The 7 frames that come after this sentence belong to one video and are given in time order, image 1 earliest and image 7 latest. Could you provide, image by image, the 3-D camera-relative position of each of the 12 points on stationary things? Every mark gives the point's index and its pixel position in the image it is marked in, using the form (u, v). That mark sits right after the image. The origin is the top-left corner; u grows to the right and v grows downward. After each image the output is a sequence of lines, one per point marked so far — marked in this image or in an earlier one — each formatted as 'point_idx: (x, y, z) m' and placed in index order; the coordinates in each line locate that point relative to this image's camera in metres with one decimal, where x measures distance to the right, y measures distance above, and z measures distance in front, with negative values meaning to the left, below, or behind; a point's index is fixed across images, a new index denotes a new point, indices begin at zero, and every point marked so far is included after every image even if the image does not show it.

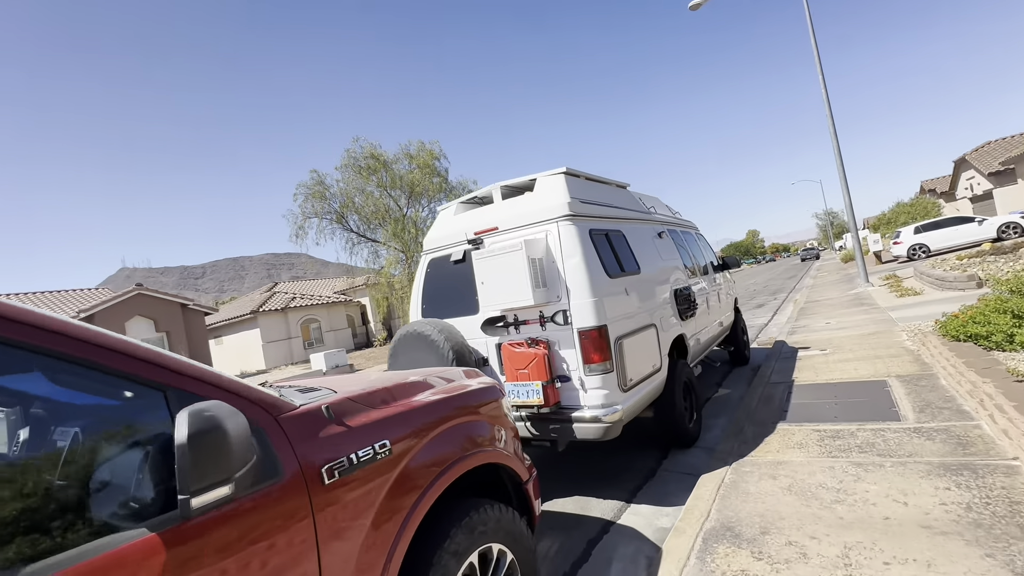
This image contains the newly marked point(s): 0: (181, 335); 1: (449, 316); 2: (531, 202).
0: (-13.5, -1.9, +19.4) m
1: (-0.6, -0.3, +4.4) m
2: (+0.2, +0.7, +4.1) m
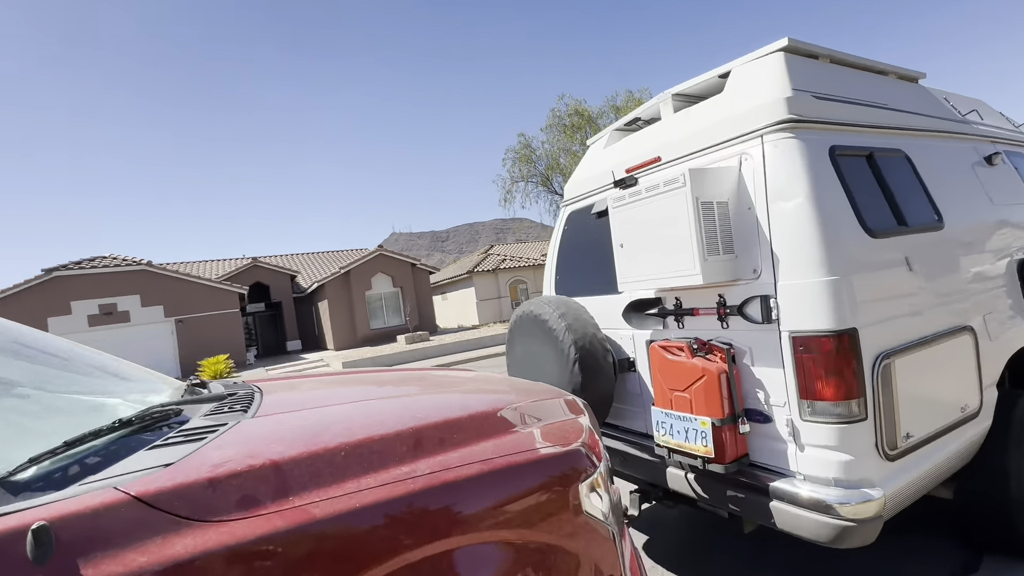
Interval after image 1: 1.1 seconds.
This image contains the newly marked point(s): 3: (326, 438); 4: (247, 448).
0: (-4.7, -0.1, +22.2) m
1: (+0.5, 0.0, +3.1) m
2: (+1.0, +0.9, +2.4) m
3: (-0.4, -0.4, +1.1) m
4: (-0.6, -0.4, +1.0) m
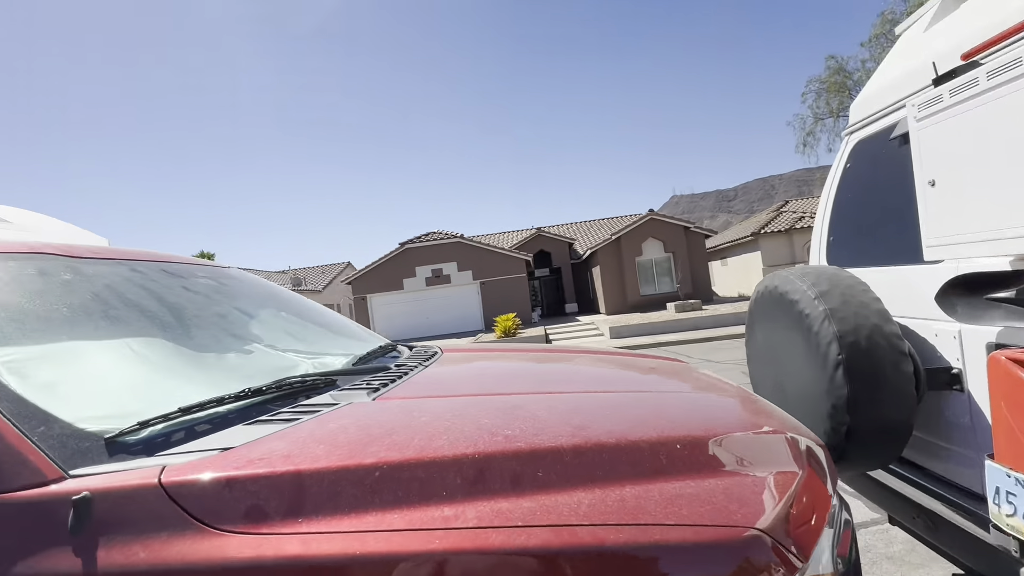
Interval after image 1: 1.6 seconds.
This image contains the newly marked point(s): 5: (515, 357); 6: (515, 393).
0: (+7.6, +1.4, +20.9) m
1: (+1.6, +0.1, +2.1) m
2: (+1.7, +1.0, +1.1) m
3: (-0.3, -0.3, +0.9) m
4: (-0.4, -0.3, +1.0) m
5: (0.0, -0.3, +2.4) m
6: (0.0, -0.3, +1.3) m
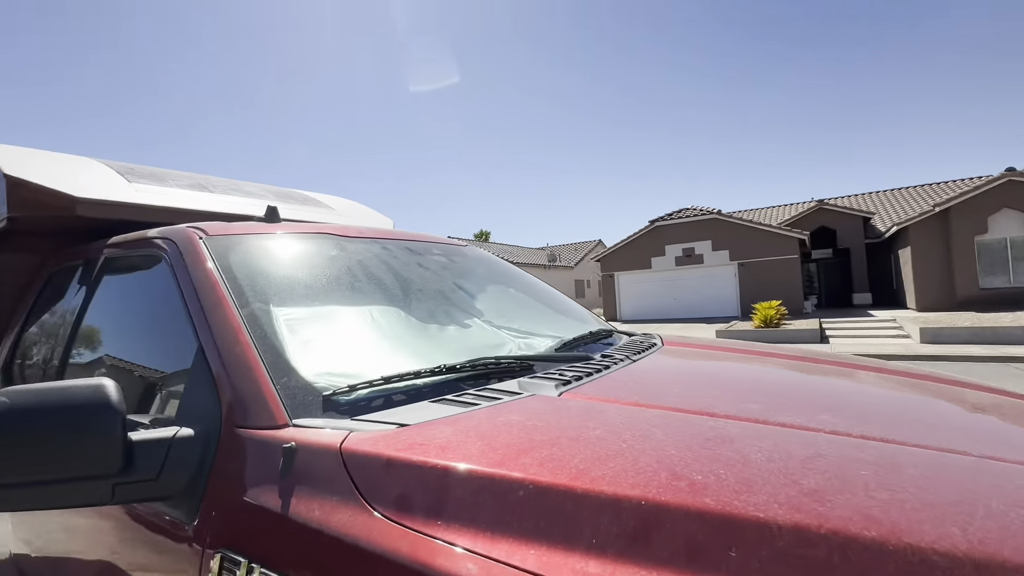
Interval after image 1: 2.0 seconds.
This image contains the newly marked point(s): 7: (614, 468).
0: (+16.8, +1.6, +14.2) m
1: (+2.2, +0.1, +0.9) m
2: (+1.9, +0.9, 0.0) m
3: (0.0, -0.3, +0.8) m
4: (-0.1, -0.3, +0.9) m
5: (+1.0, -0.3, +1.9) m
6: (+0.5, -0.3, +1.0) m
7: (+0.2, -0.3, +0.8) m
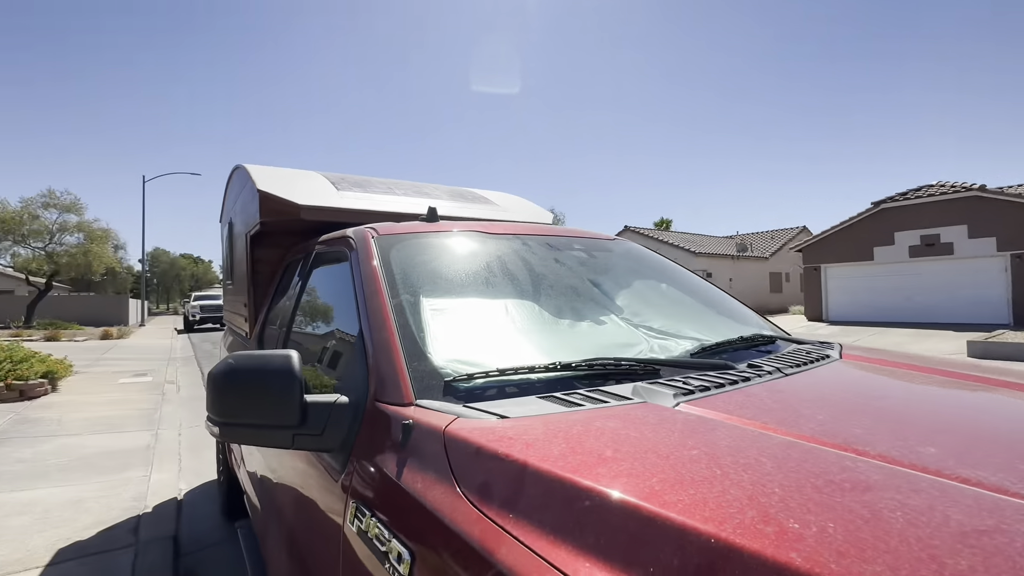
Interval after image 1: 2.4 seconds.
0: (+20.7, +1.3, +7.2) m
1: (+2.2, 0.0, 0.0) m
2: (+1.6, +0.8, -0.7) m
3: (+0.2, -0.3, +0.8) m
4: (+0.1, -0.3, +0.9) m
5: (+1.4, -0.3, +1.5) m
6: (+0.6, -0.3, +0.8) m
7: (+0.3, -0.3, +0.7) m
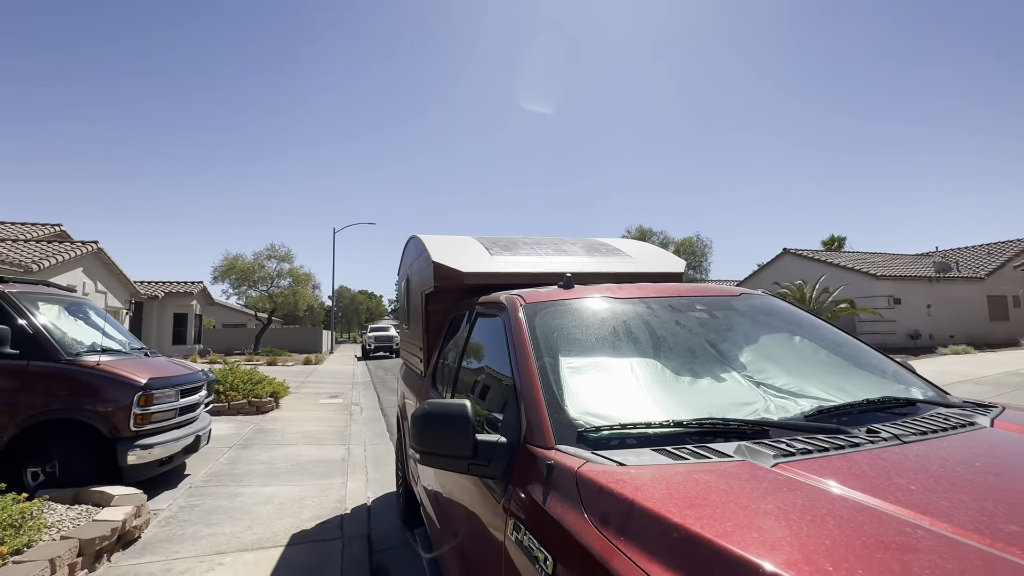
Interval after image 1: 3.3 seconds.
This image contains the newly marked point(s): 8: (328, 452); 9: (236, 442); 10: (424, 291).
0: (+21.9, +1.3, +1.3) m
1: (+2.2, -0.1, -0.2) m
2: (+1.3, +0.8, -0.7) m
3: (+0.4, -0.5, +1.0) m
4: (+0.4, -0.5, +1.2) m
5: (+1.8, -0.5, +1.3) m
6: (+0.9, -0.5, +0.9) m
7: (+0.5, -0.5, +0.9) m
8: (-2.8, -2.5, +7.2) m
9: (-4.3, -2.4, +7.4) m
10: (-0.8, 0.0, +4.5) m
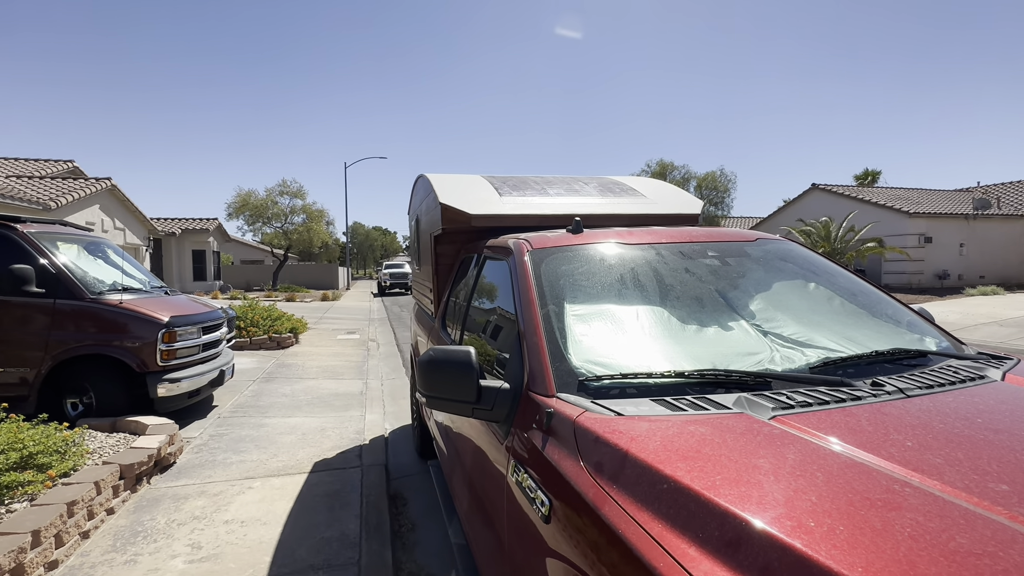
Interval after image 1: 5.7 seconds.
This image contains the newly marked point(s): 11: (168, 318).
0: (+21.9, +1.3, +0.4) m
1: (+2.1, -0.2, -0.3) m
2: (+1.3, +0.6, -0.9) m
3: (+0.4, -0.4, +1.1) m
4: (+0.4, -0.4, +1.2) m
5: (+1.8, -0.4, +1.3) m
6: (+0.9, -0.4, +0.9) m
7: (+0.5, -0.4, +0.9) m
8: (-2.6, -1.5, +7.5) m
9: (-4.1, -1.4, +7.8) m
10: (-0.7, +0.5, +4.5) m
11: (-3.8, -0.3, +5.2) m
